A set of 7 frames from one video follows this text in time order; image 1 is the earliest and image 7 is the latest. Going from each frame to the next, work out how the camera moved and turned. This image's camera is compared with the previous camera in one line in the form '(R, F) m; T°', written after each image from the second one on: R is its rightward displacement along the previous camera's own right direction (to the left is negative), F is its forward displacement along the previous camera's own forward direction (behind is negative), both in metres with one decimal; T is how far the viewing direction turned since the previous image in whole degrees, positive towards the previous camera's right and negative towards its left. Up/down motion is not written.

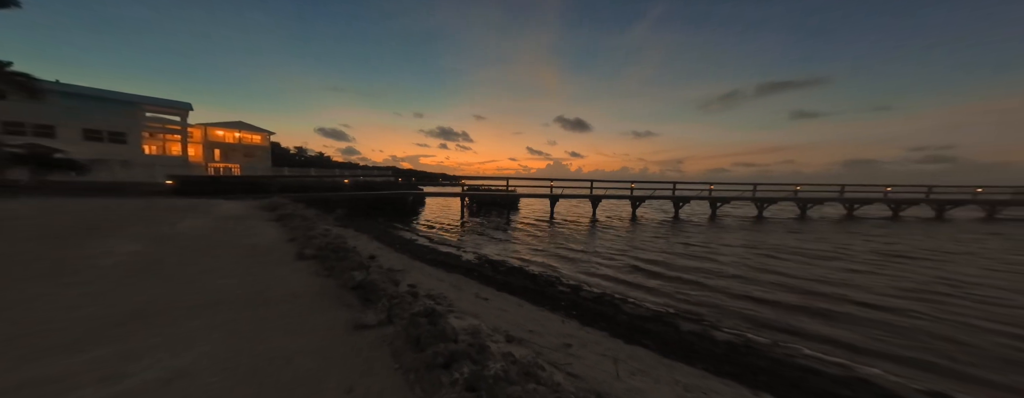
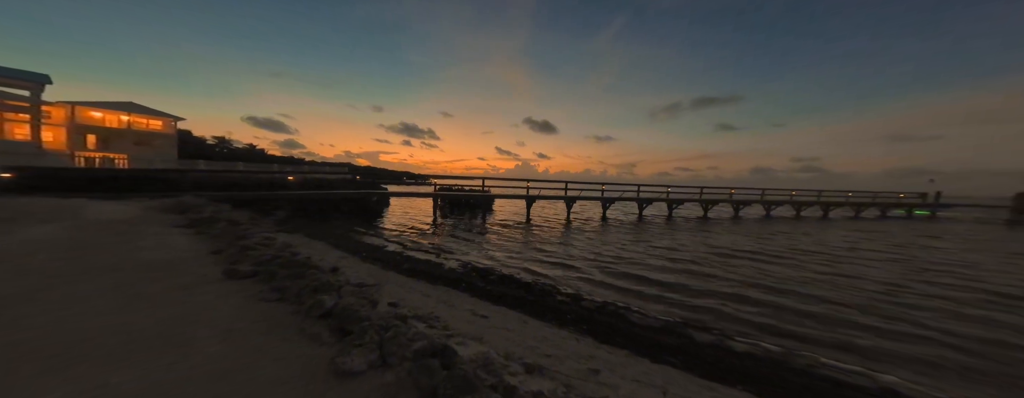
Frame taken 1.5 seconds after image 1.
(-0.8, +0.7) m; +9°
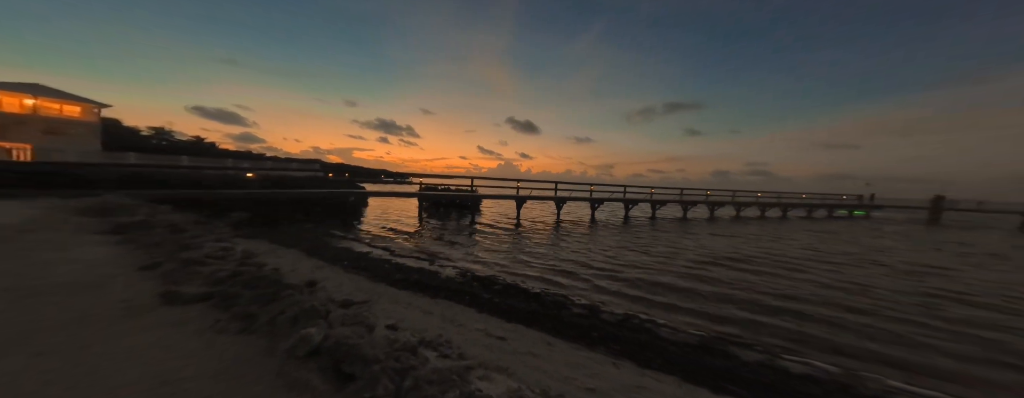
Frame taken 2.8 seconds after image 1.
(-0.6, +0.7) m; +5°
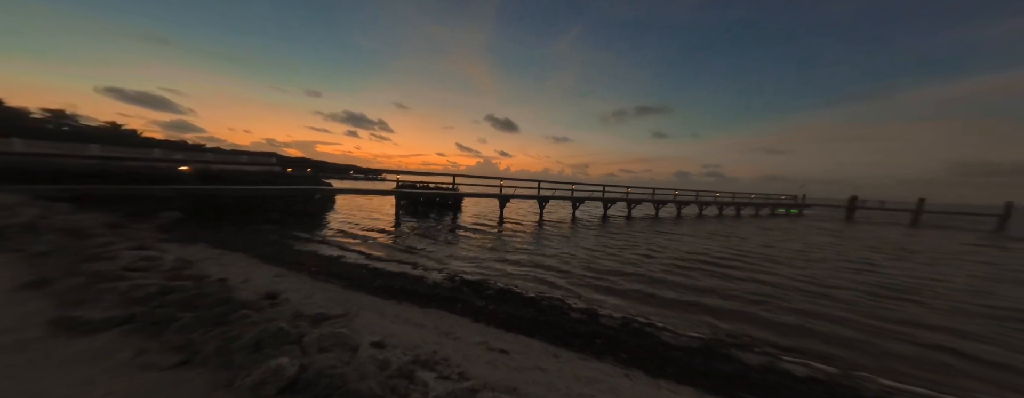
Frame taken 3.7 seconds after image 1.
(-0.4, +0.4) m; +5°
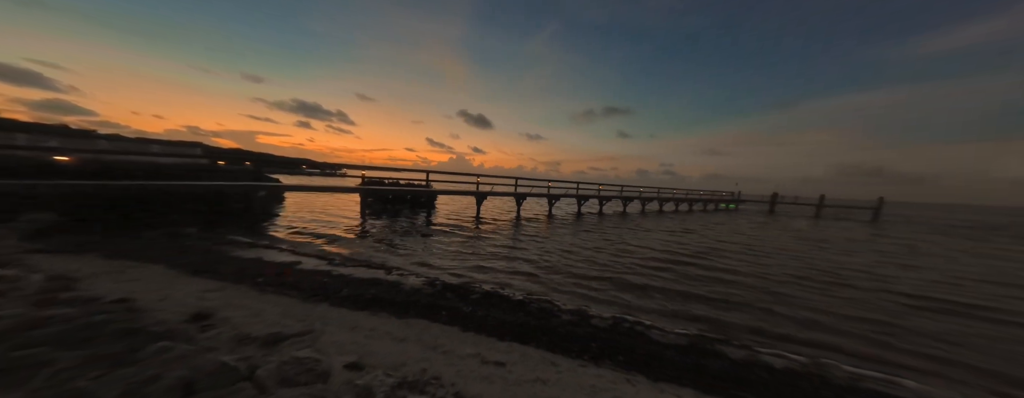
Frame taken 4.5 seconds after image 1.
(-0.3, +0.3) m; +6°
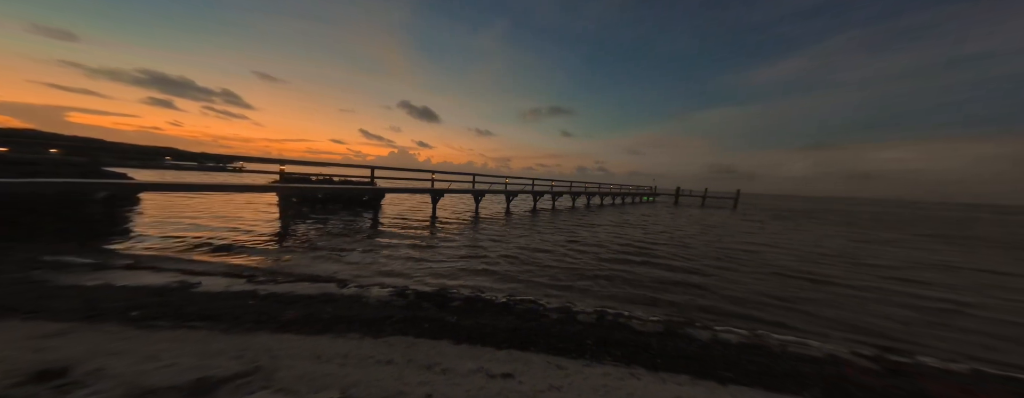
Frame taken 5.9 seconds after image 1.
(-0.6, +0.3) m; +11°
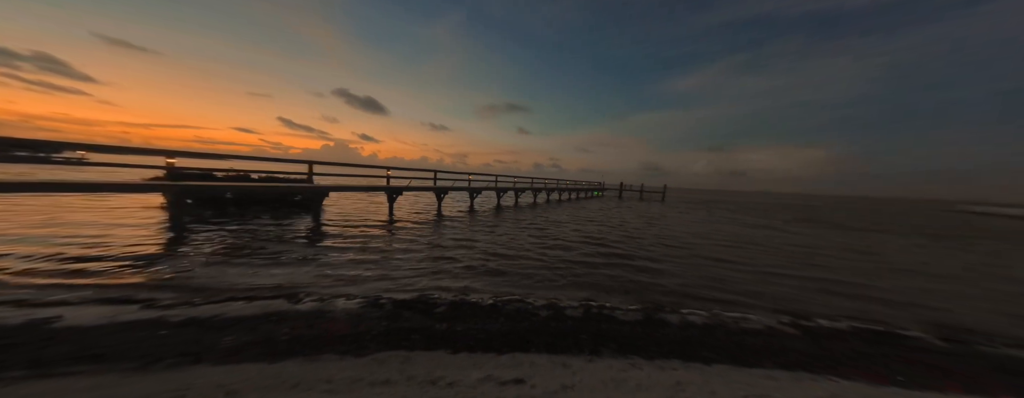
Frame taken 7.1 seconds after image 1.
(-0.5, +0.2) m; +9°
